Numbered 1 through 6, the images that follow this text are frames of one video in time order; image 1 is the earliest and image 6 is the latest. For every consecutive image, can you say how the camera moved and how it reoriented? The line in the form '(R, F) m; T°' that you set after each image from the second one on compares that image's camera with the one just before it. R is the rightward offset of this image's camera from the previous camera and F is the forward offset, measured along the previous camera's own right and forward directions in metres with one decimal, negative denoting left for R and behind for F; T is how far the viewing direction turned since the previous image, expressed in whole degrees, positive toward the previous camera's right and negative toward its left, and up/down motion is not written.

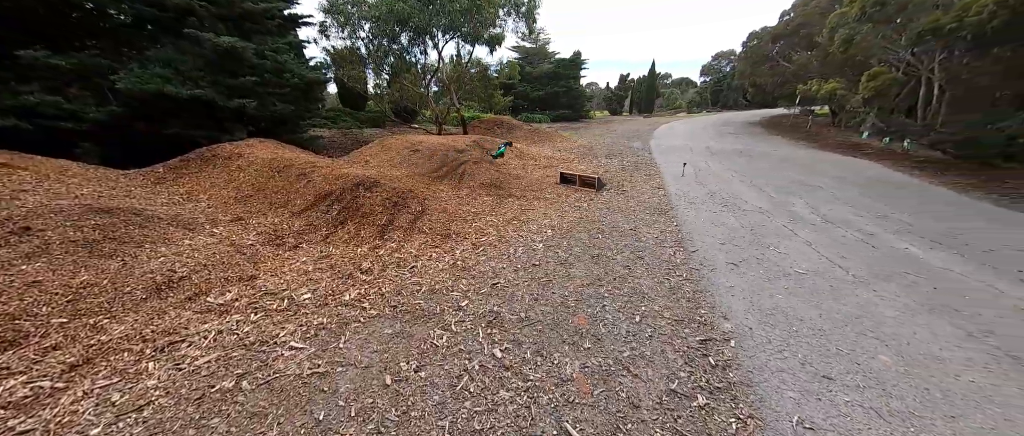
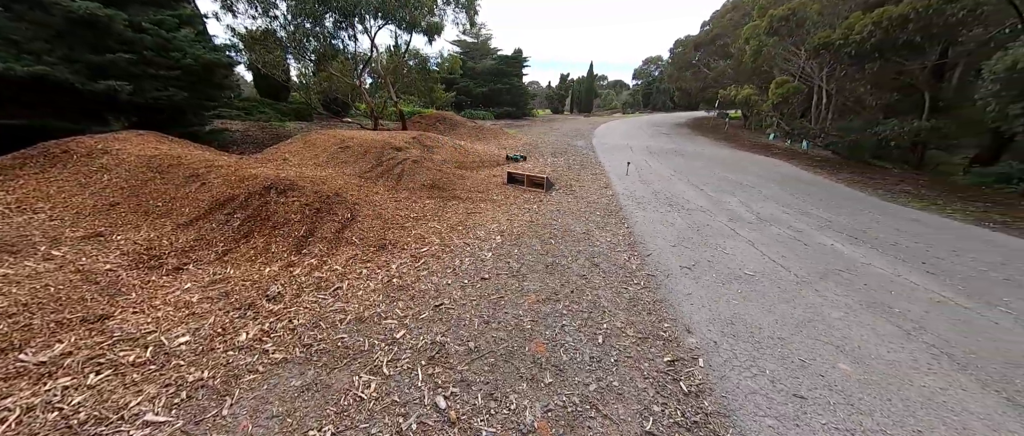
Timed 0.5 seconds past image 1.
(0.0, +0.4) m; +9°
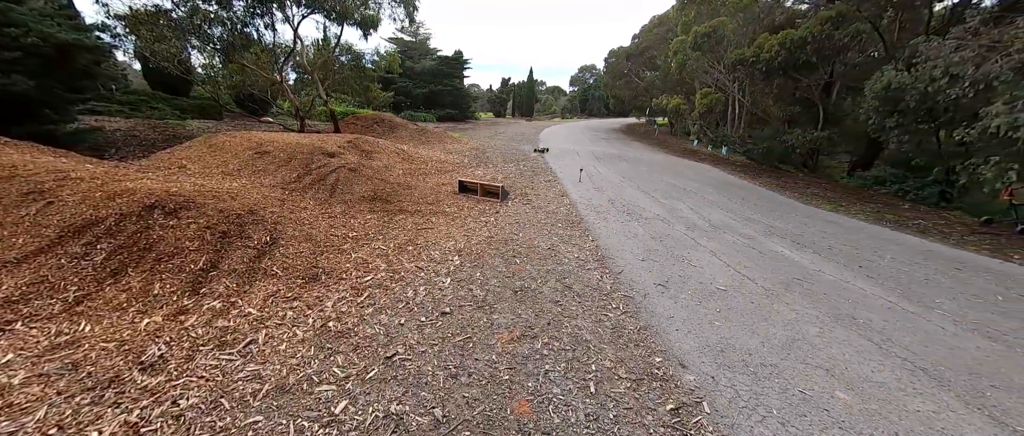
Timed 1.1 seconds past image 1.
(-0.2, +0.4) m; +9°
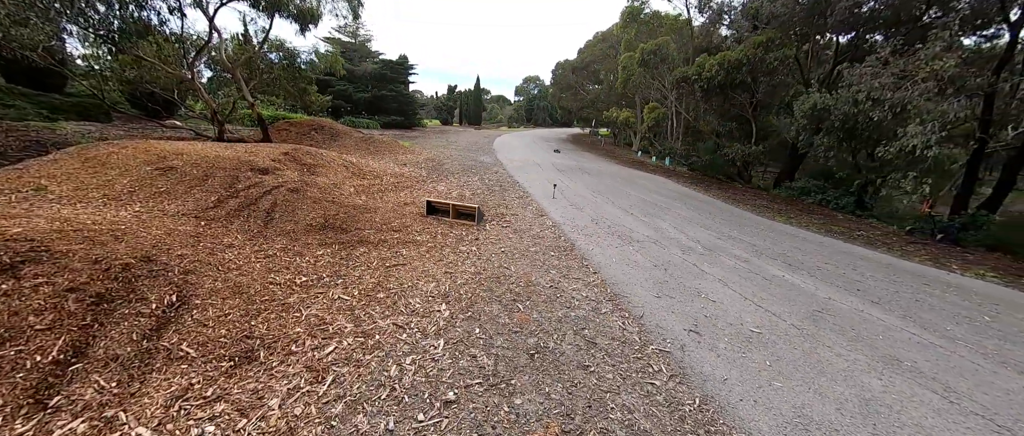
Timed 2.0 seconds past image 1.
(-0.4, +0.6) m; +9°
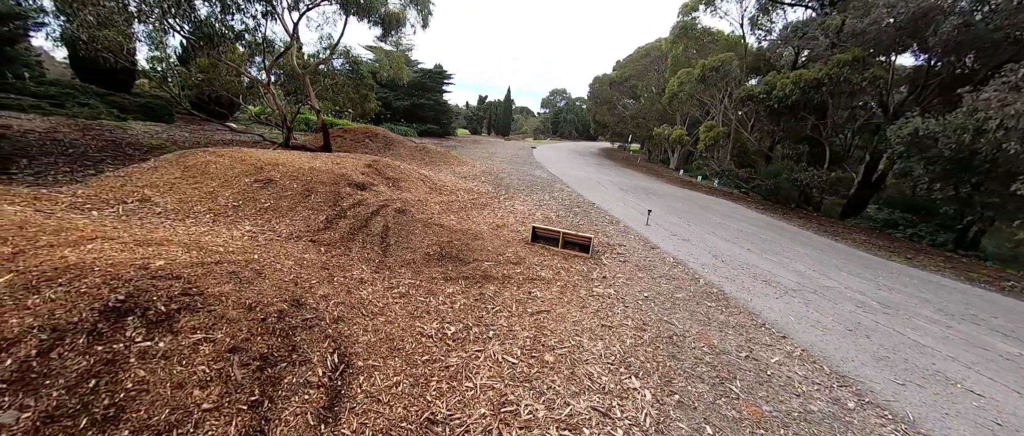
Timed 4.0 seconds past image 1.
(-1.3, +0.5) m; -3°
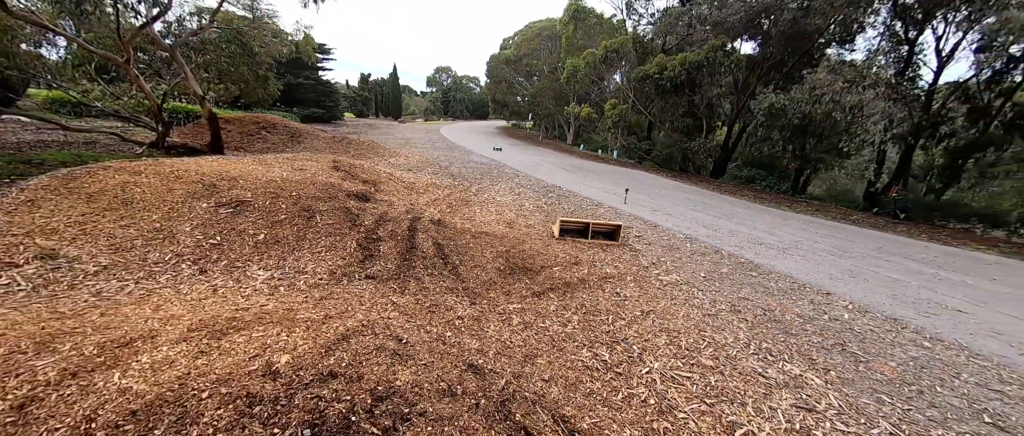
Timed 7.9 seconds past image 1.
(-1.6, +0.5) m; +17°
